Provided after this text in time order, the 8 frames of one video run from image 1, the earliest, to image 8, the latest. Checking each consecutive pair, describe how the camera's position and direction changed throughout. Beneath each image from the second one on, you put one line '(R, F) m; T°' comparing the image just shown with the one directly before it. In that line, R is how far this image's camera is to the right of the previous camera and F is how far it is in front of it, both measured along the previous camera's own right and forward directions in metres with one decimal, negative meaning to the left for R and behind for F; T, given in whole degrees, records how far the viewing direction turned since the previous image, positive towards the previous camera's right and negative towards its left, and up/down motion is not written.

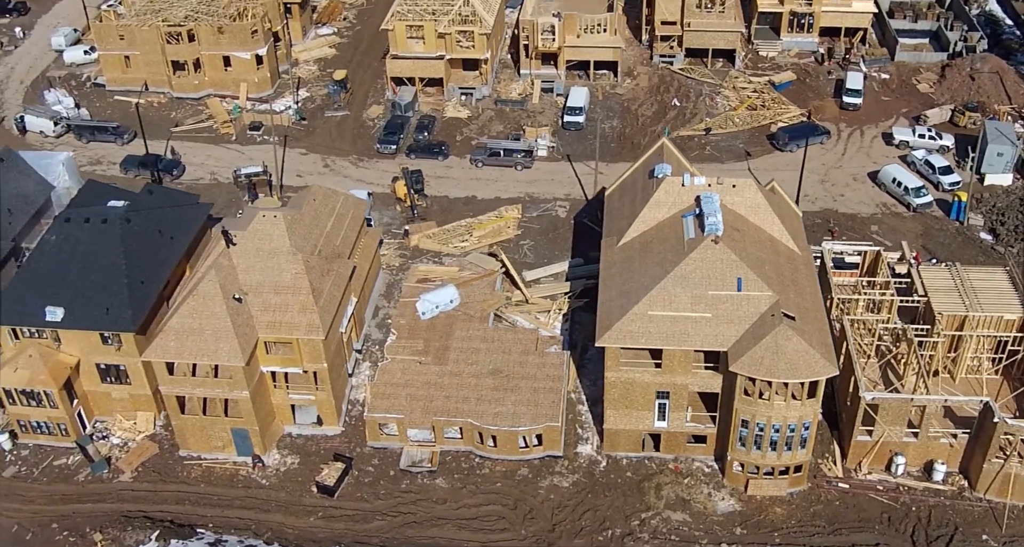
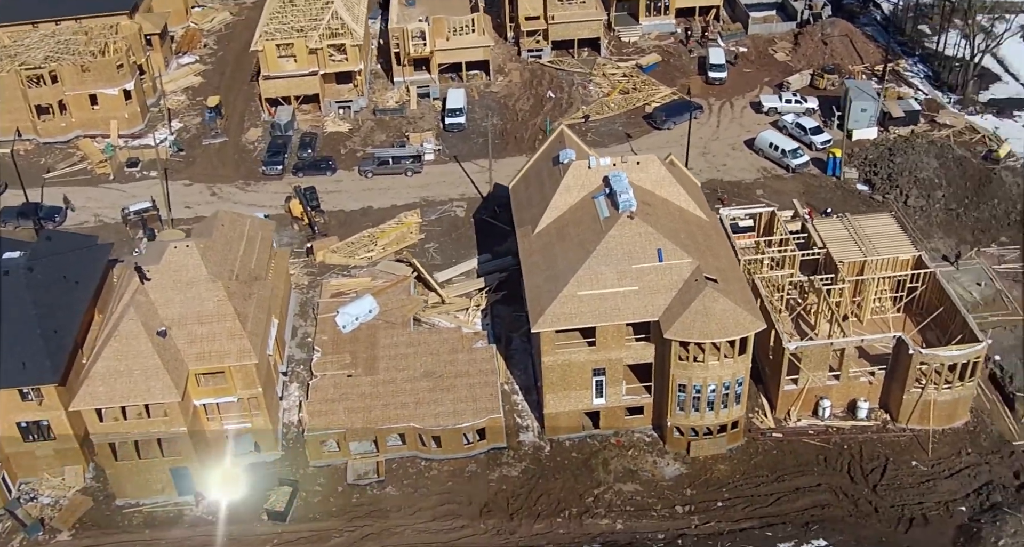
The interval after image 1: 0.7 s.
(-2.8, -0.1) m; +8°
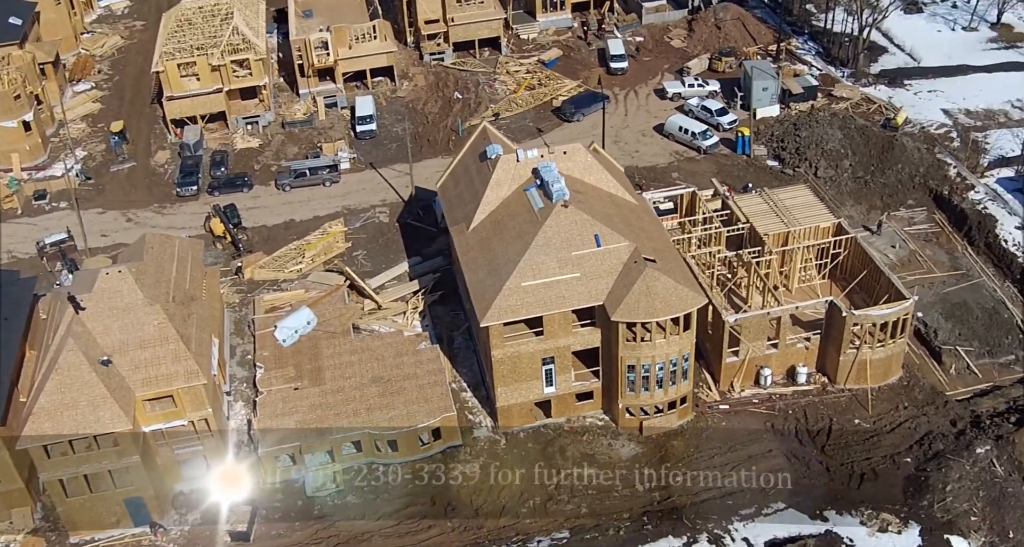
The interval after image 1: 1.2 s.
(-2.0, -0.2) m; +6°
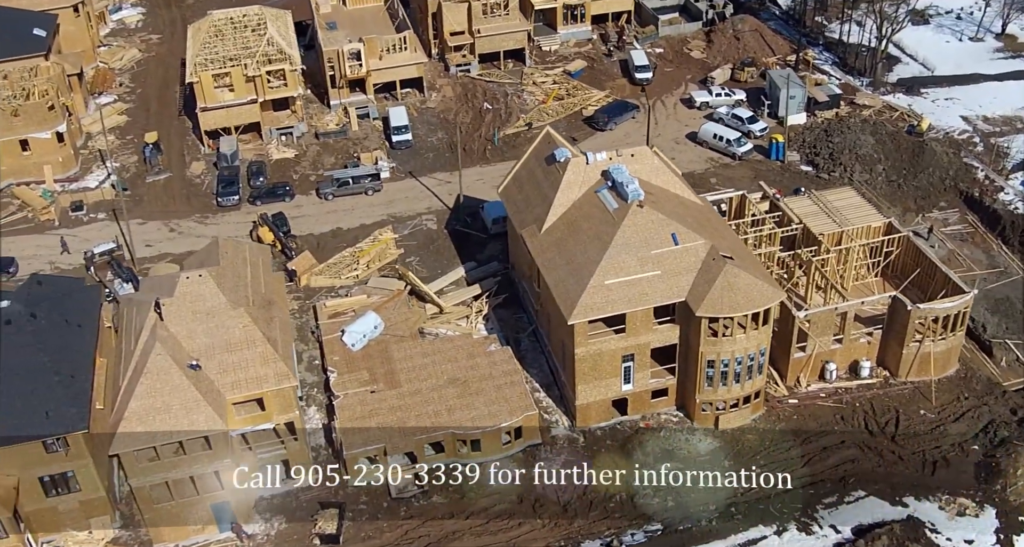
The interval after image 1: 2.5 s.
(-6.3, -0.6) m; +3°
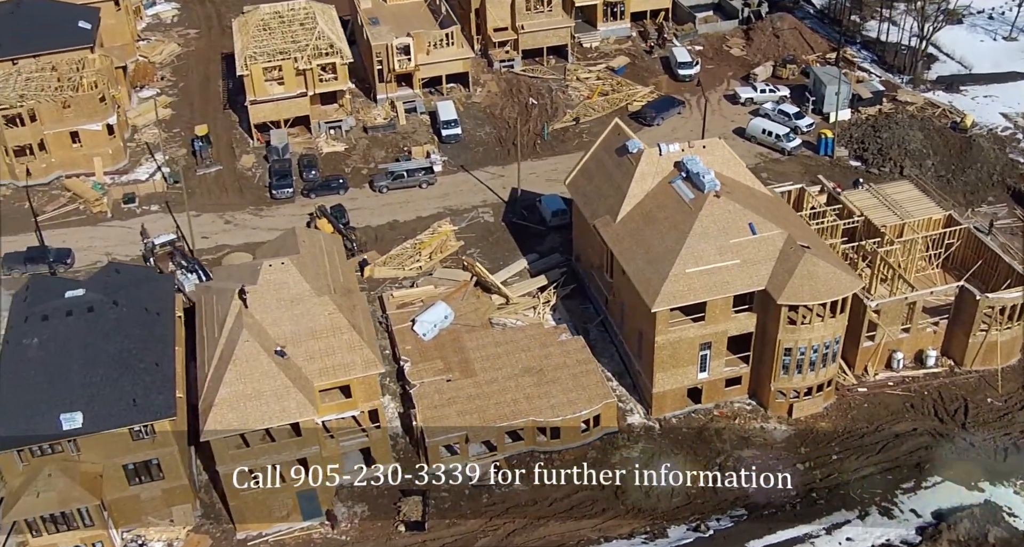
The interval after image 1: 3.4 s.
(-4.7, -0.4) m; +1°
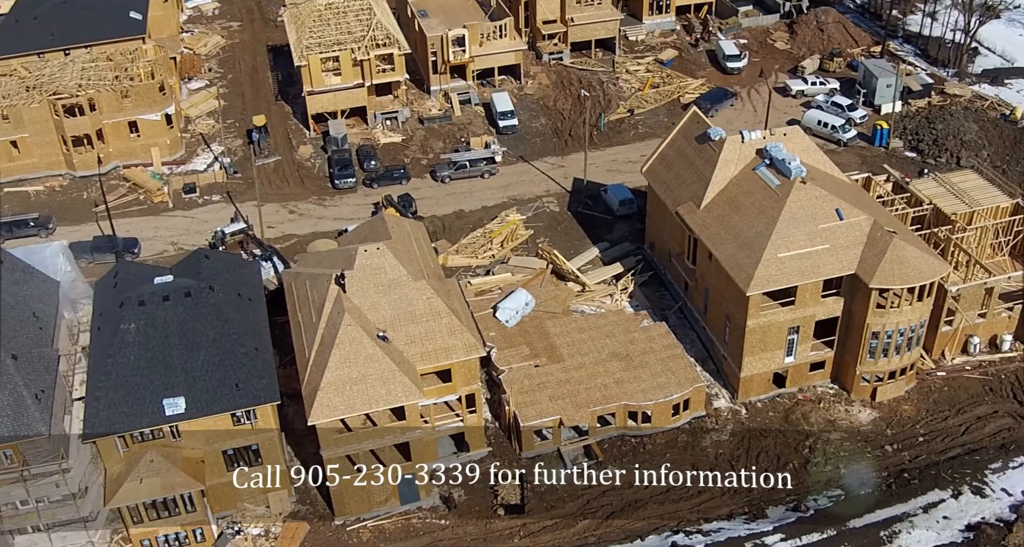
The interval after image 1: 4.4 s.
(-5.4, -0.3) m; +1°
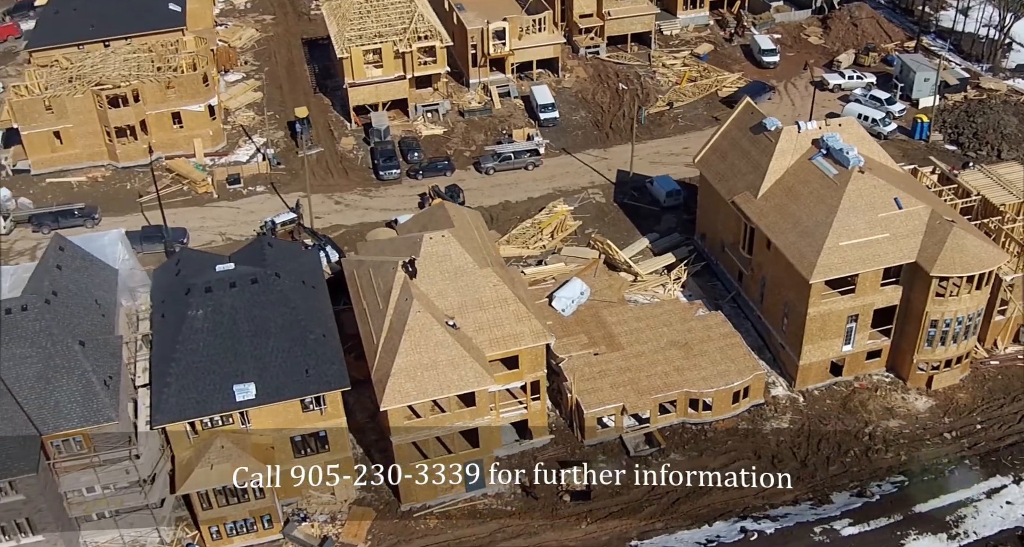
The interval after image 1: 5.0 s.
(-3.4, -0.2) m; 0°
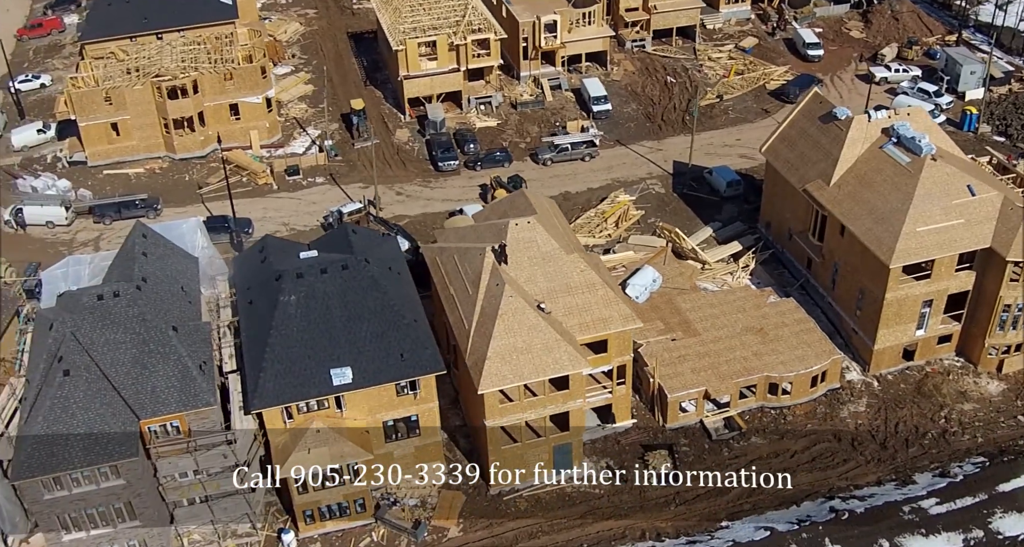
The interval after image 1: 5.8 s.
(-4.7, -0.6) m; +1°
